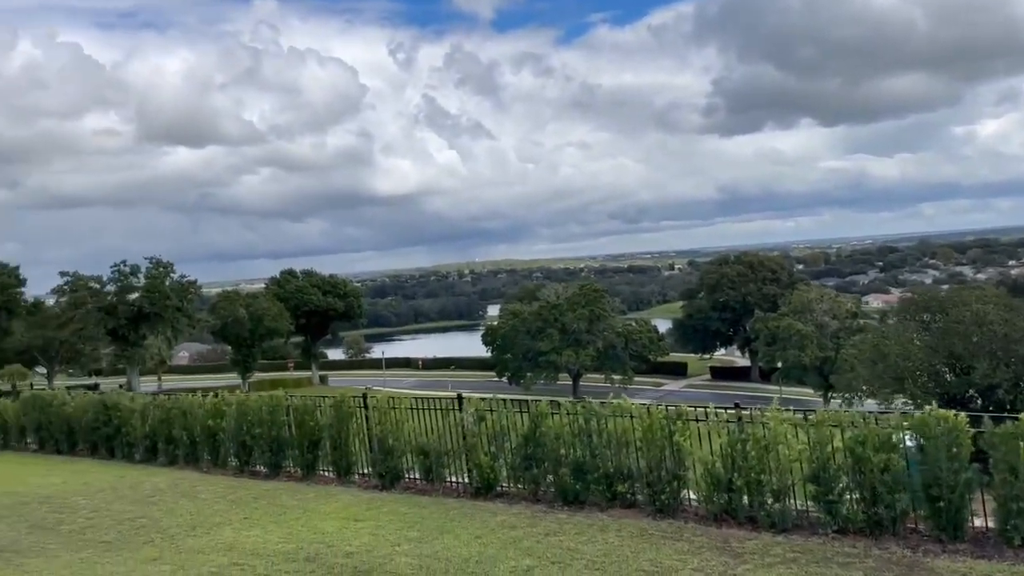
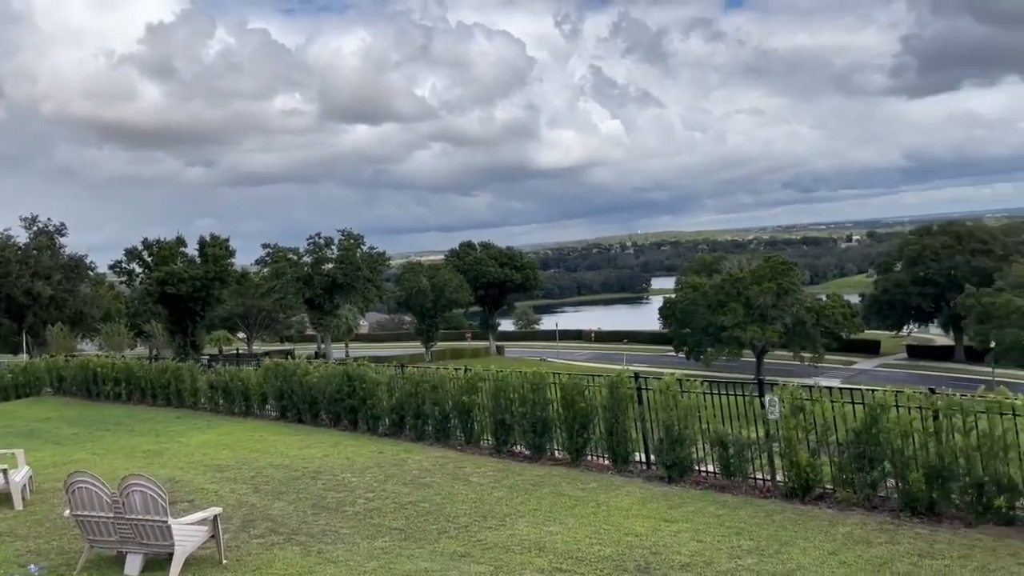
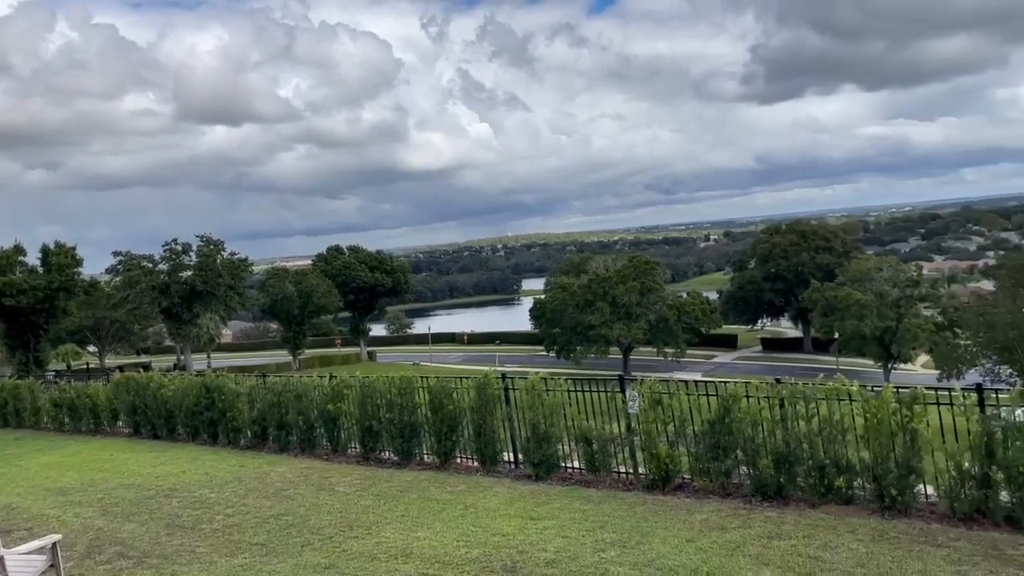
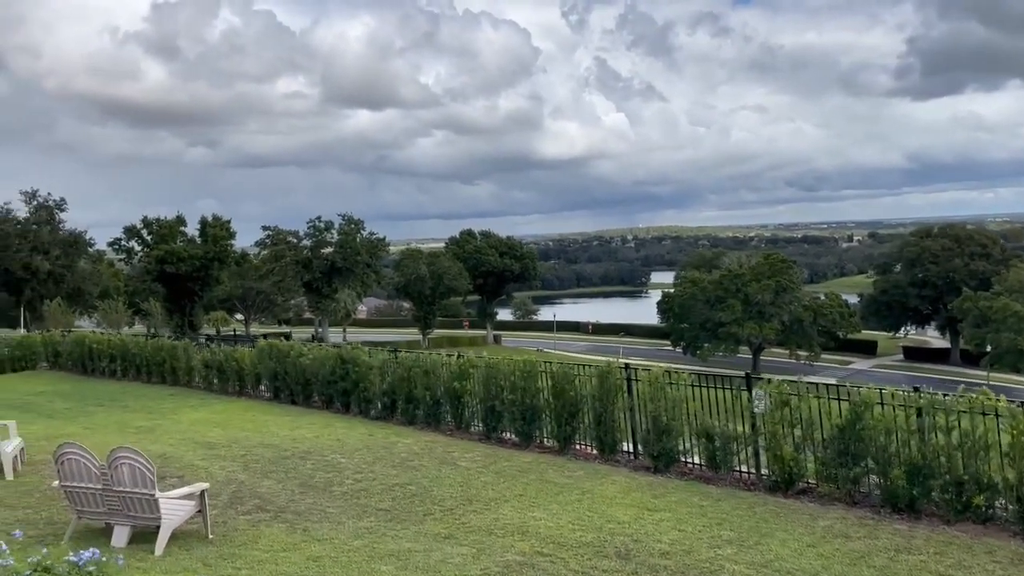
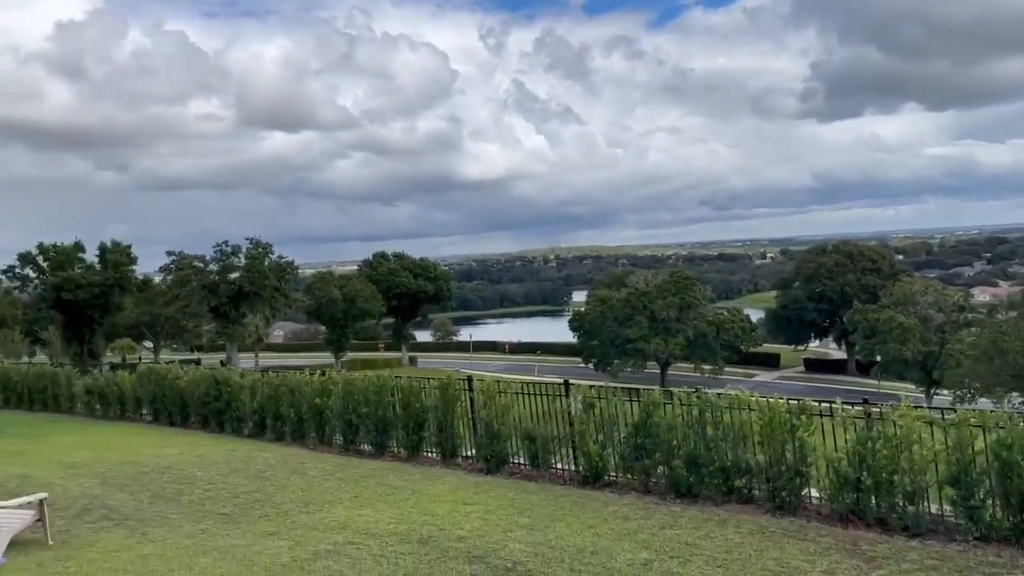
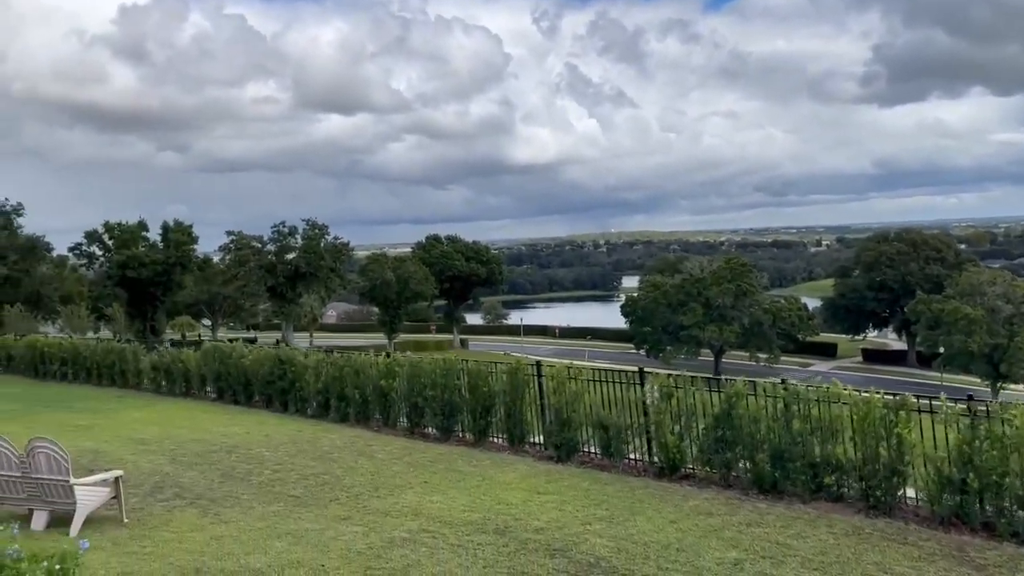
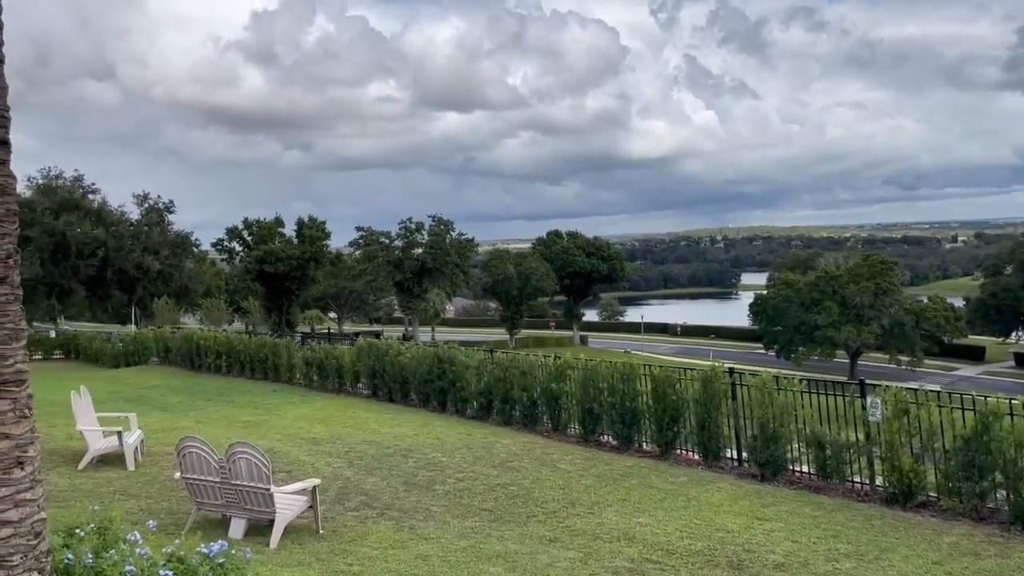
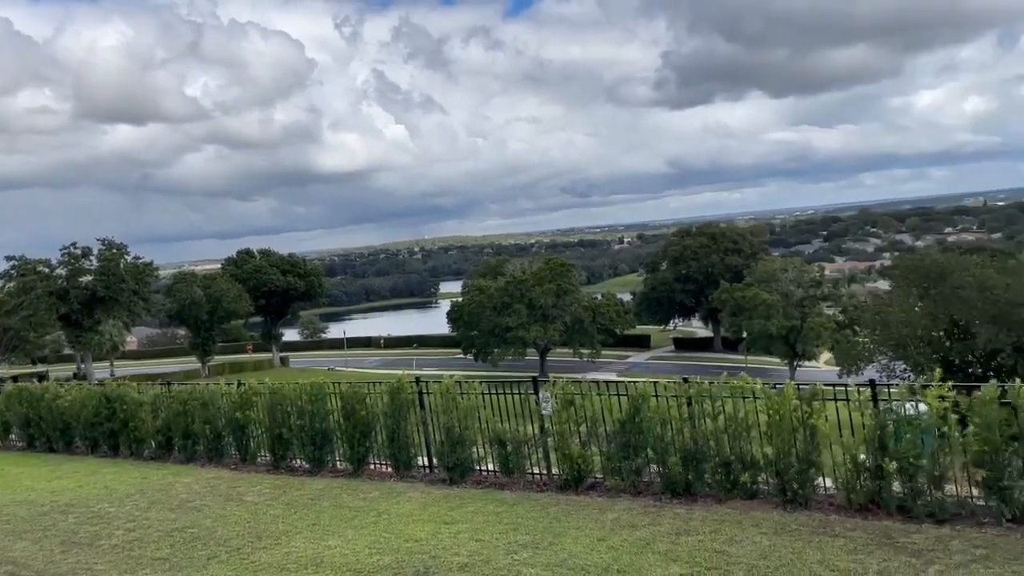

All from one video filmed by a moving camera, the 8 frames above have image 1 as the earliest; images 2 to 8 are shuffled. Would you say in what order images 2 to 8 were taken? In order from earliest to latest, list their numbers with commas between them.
5, 6, 4, 7, 2, 3, 8
